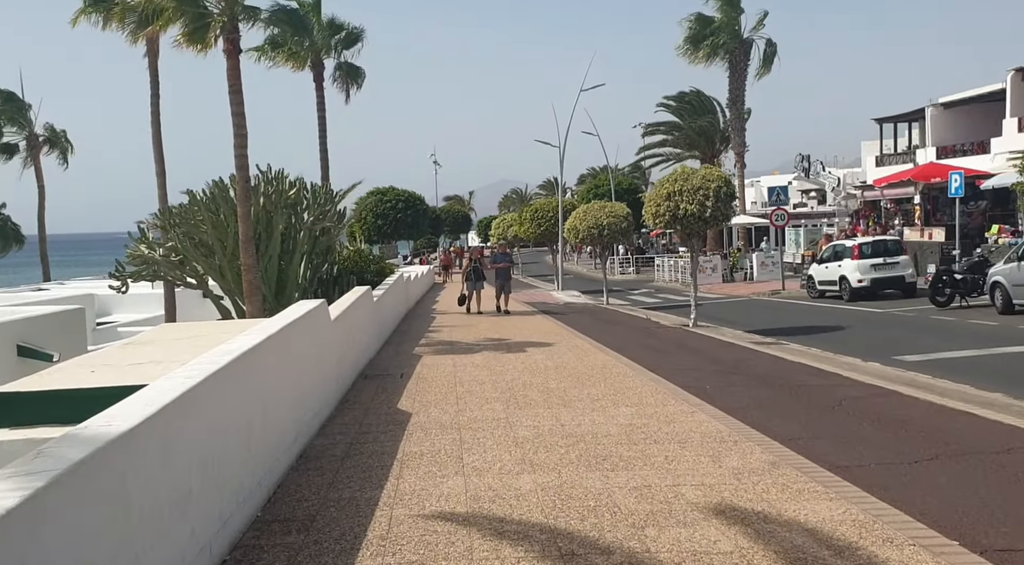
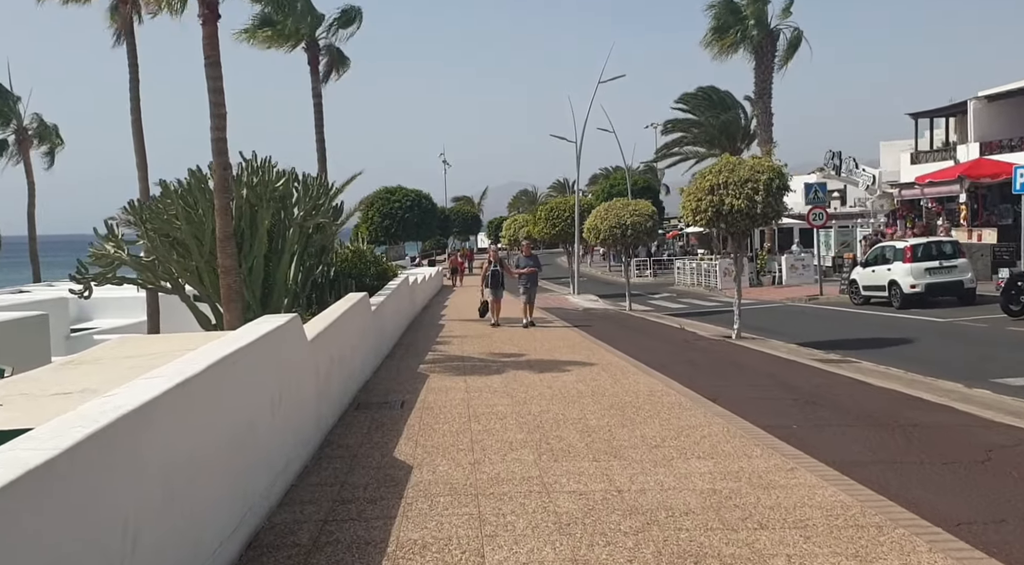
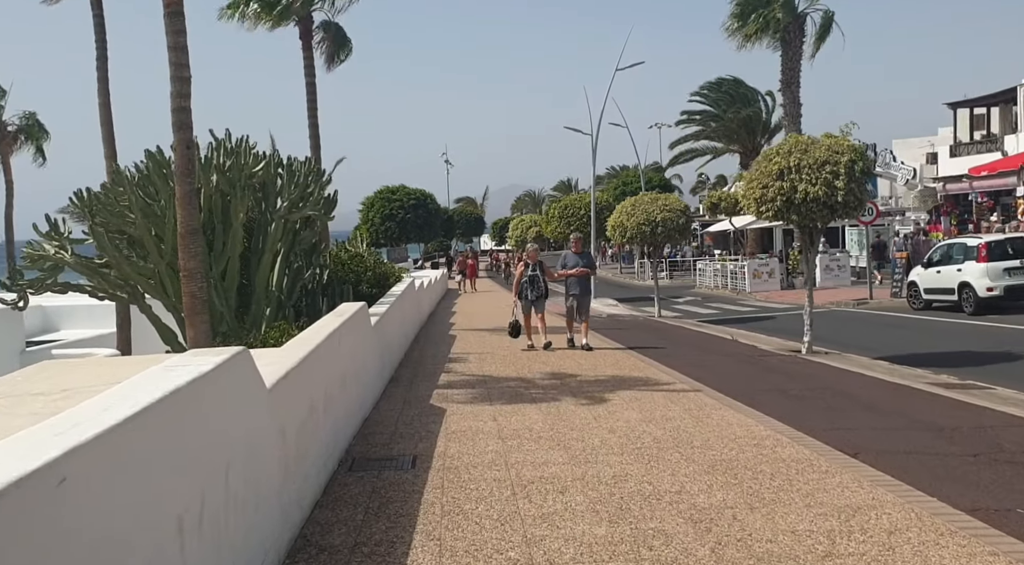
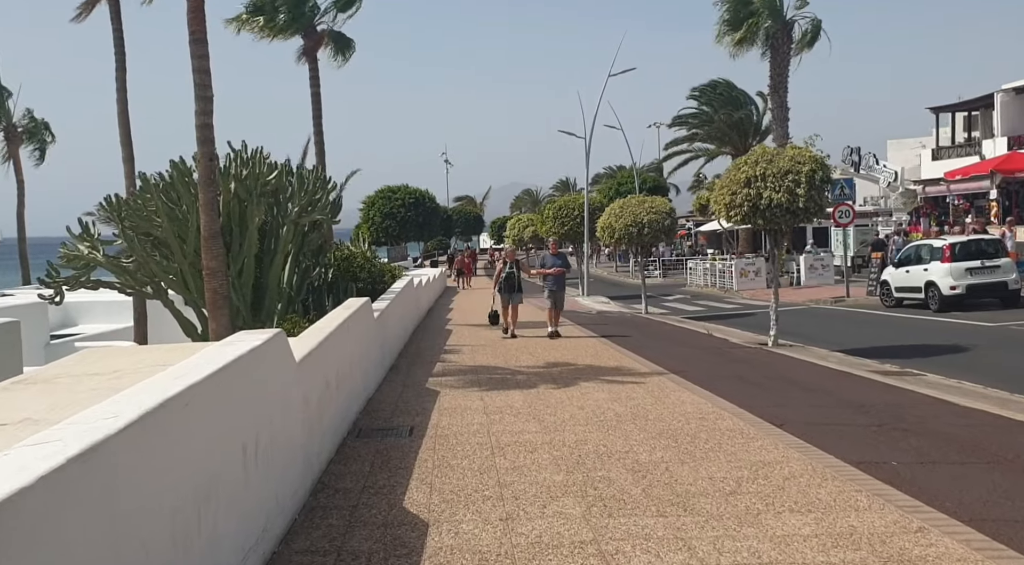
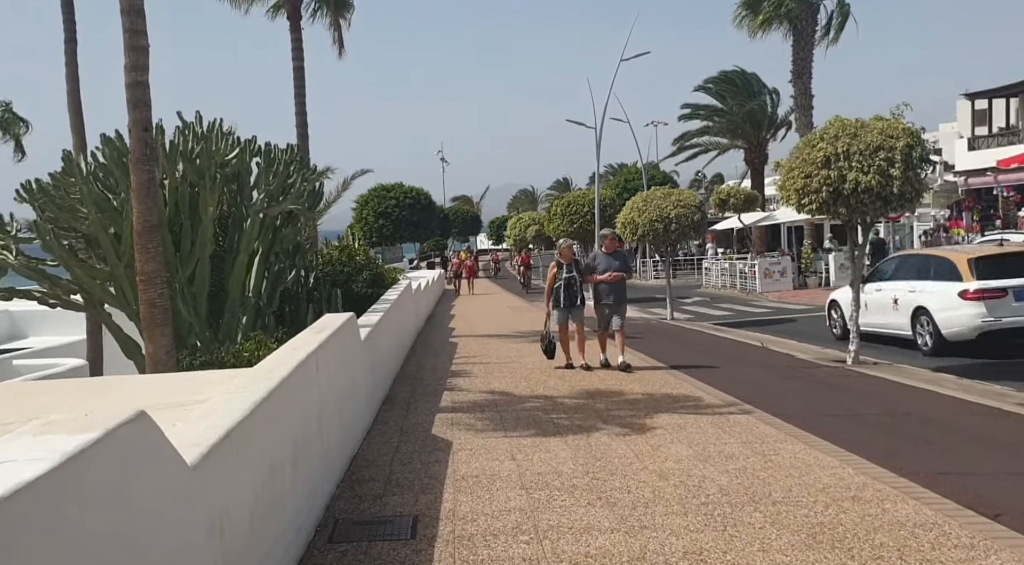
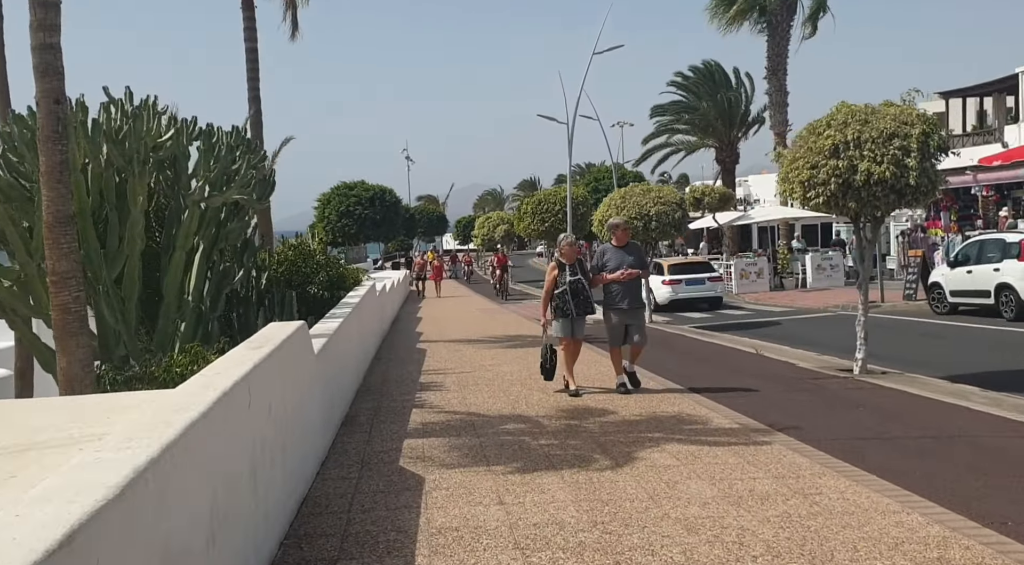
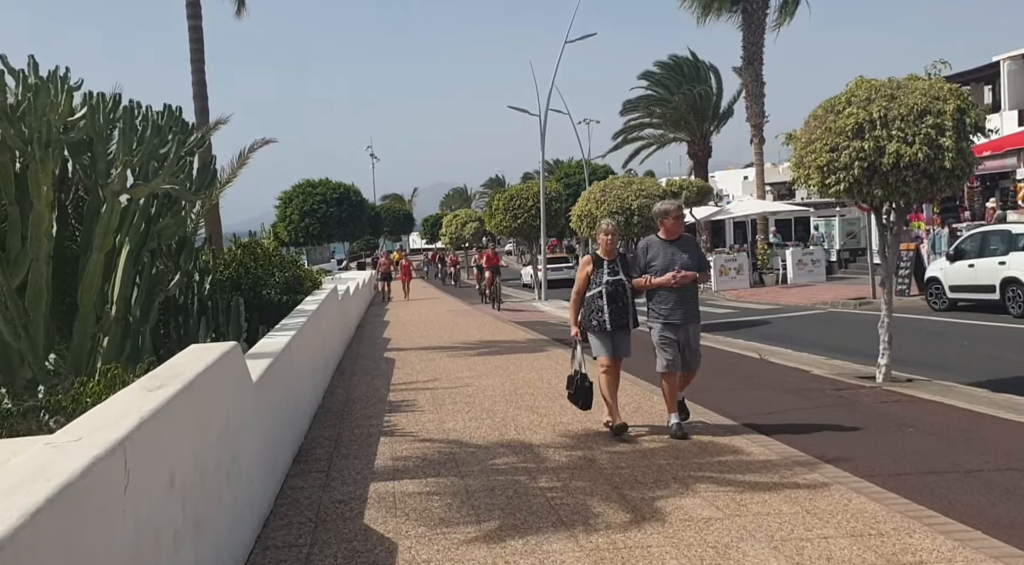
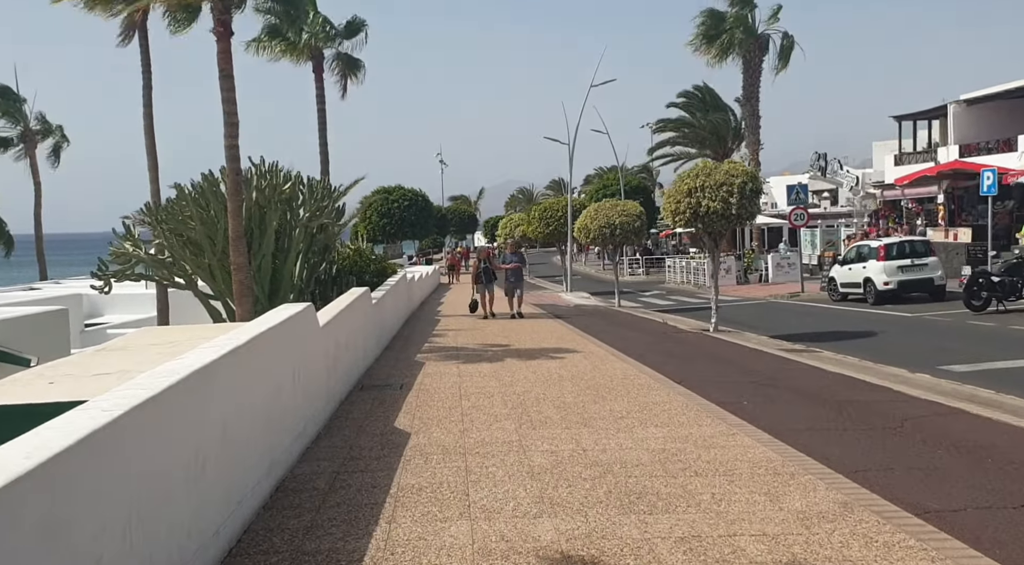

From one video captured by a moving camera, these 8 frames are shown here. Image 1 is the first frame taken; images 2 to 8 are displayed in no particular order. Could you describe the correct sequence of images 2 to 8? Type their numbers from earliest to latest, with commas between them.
8, 2, 4, 3, 5, 6, 7
